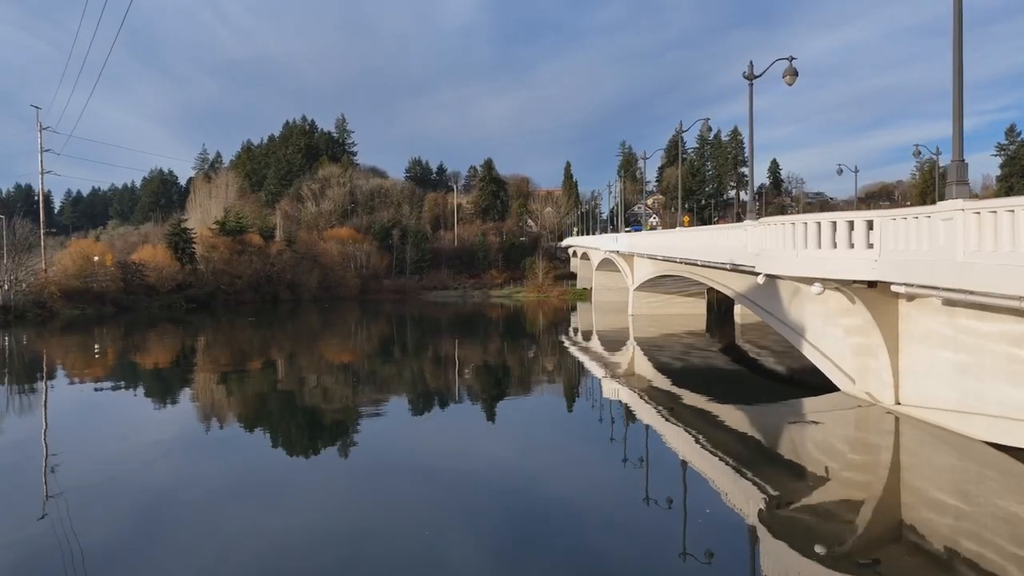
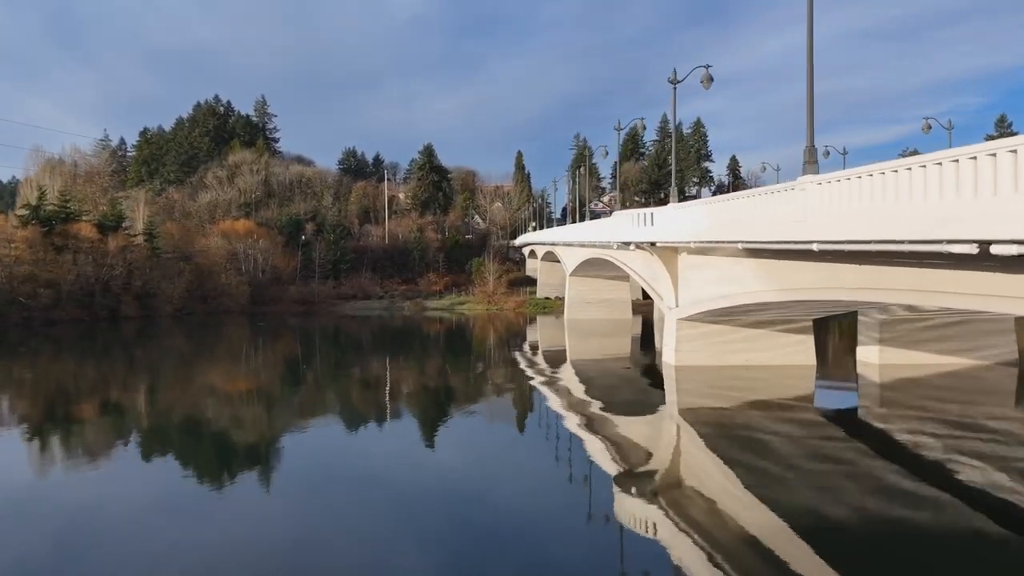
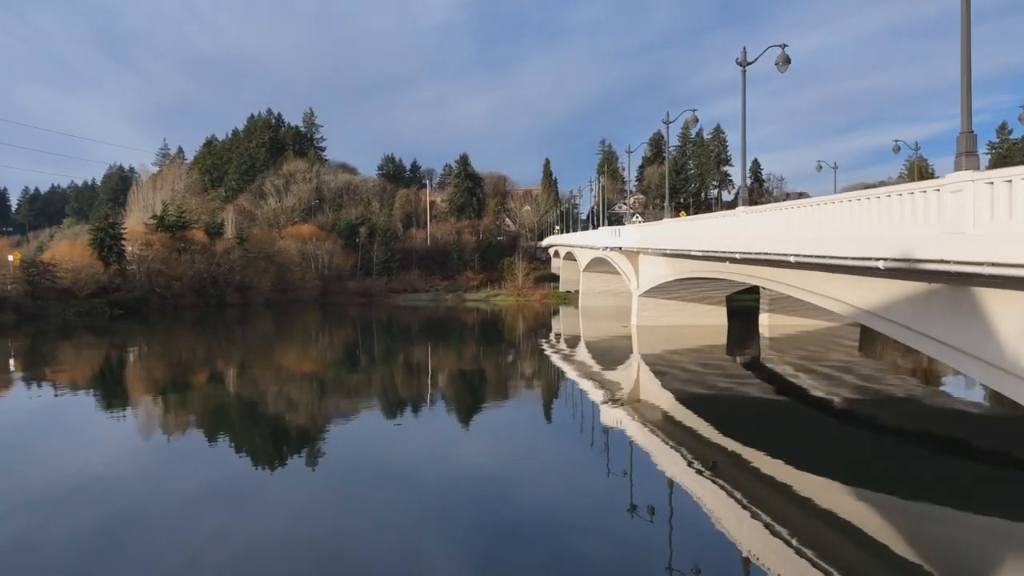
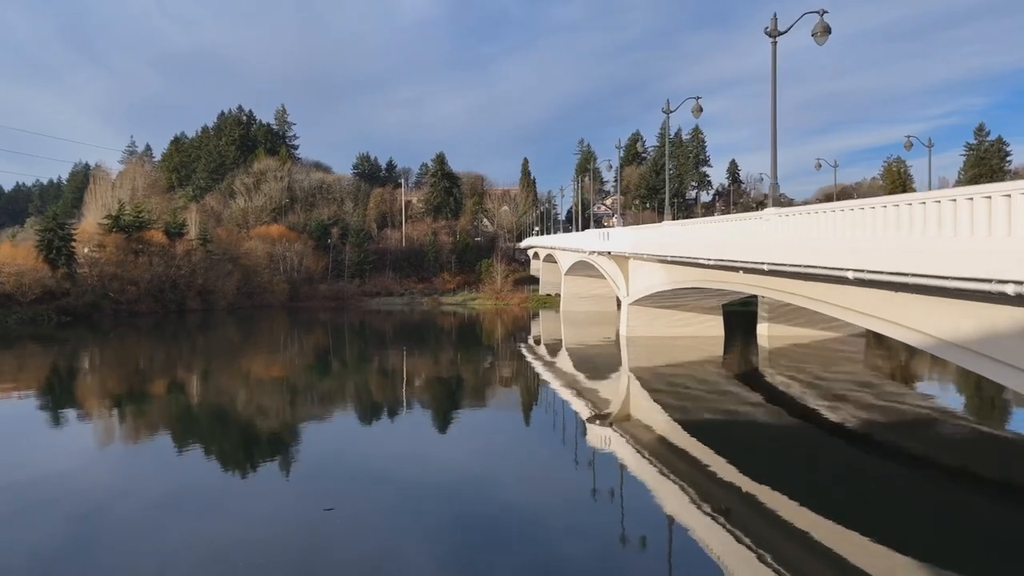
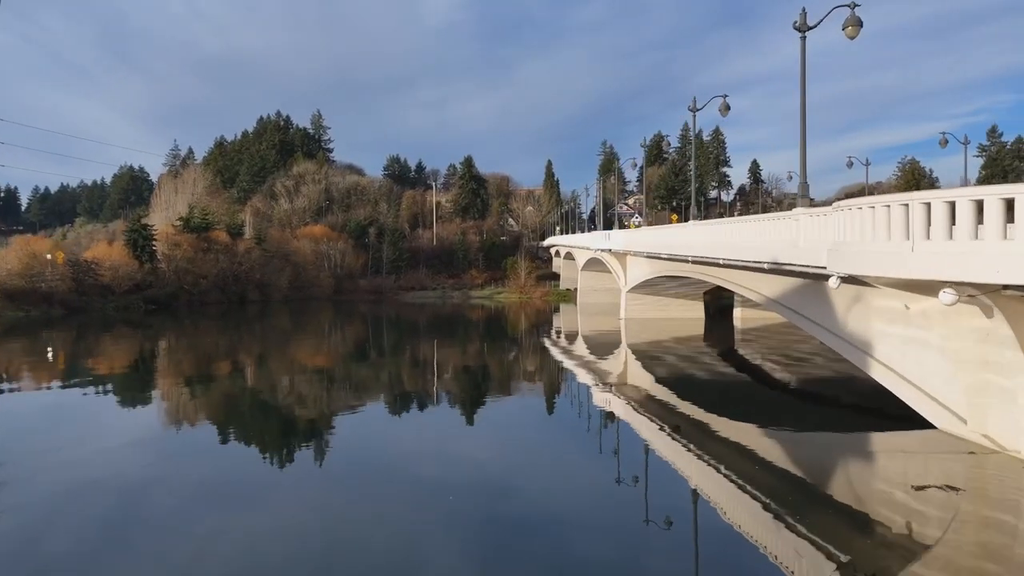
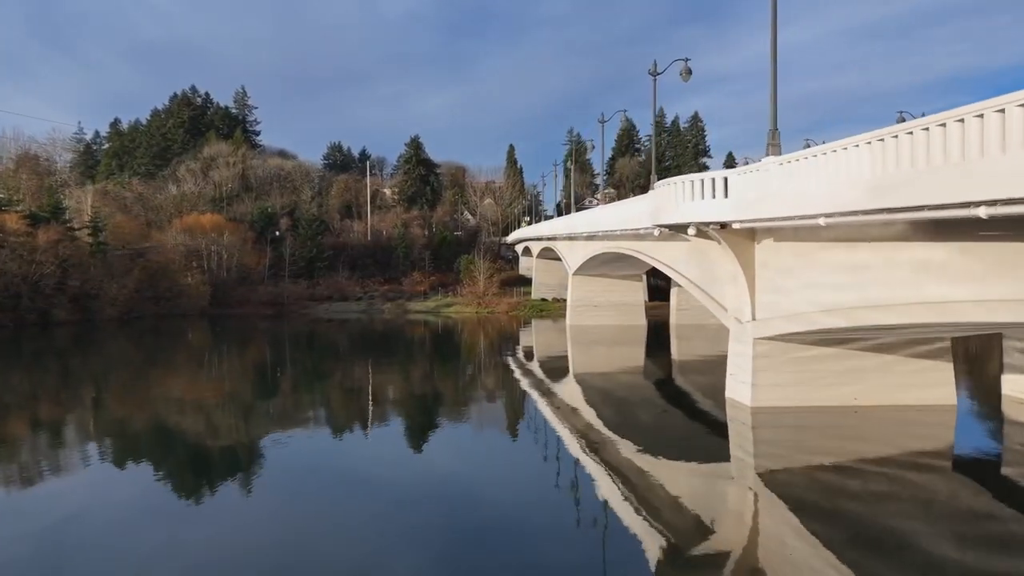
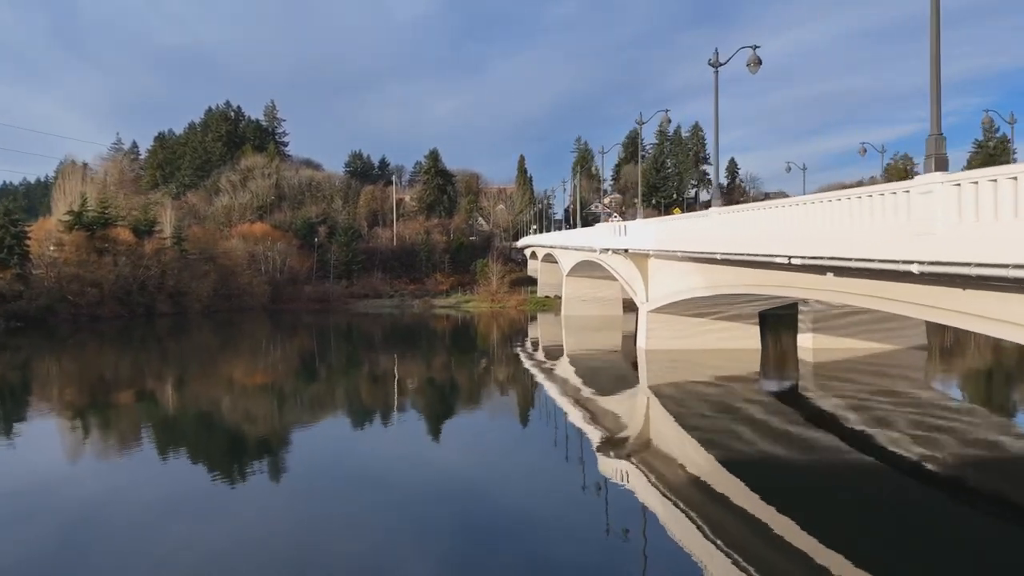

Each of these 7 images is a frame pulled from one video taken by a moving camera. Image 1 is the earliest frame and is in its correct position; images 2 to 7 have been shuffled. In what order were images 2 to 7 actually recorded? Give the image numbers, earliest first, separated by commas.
5, 3, 4, 7, 2, 6
